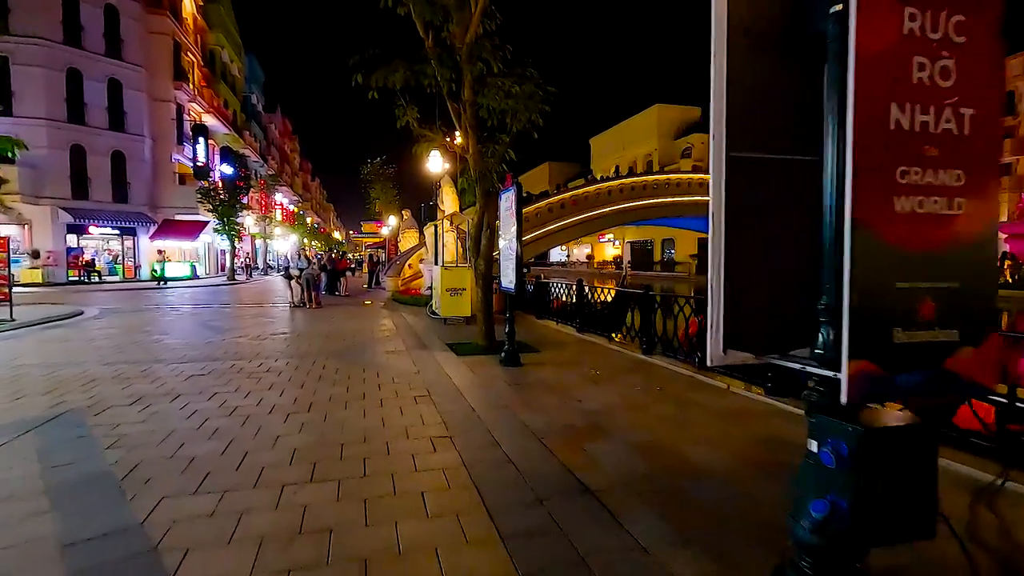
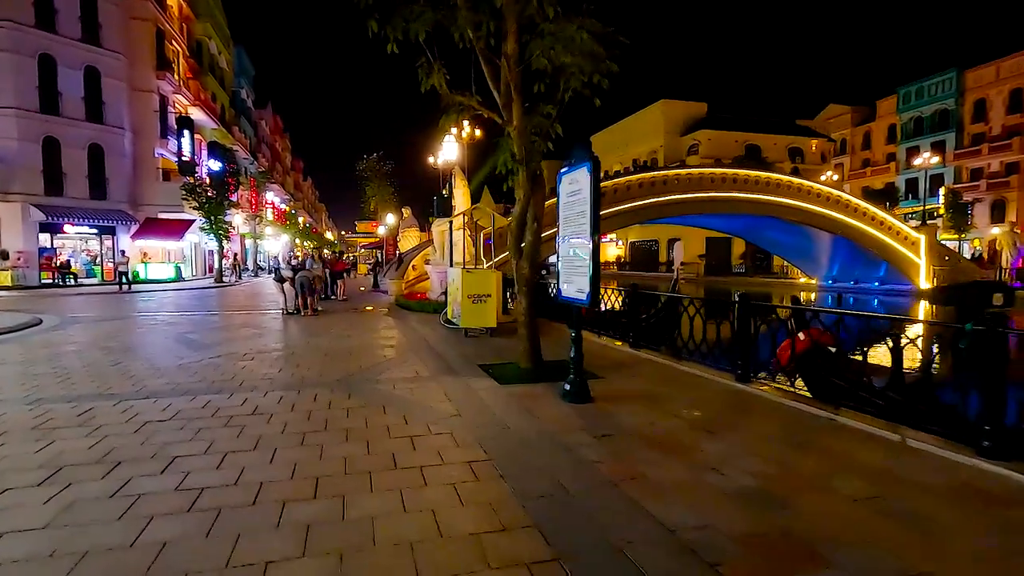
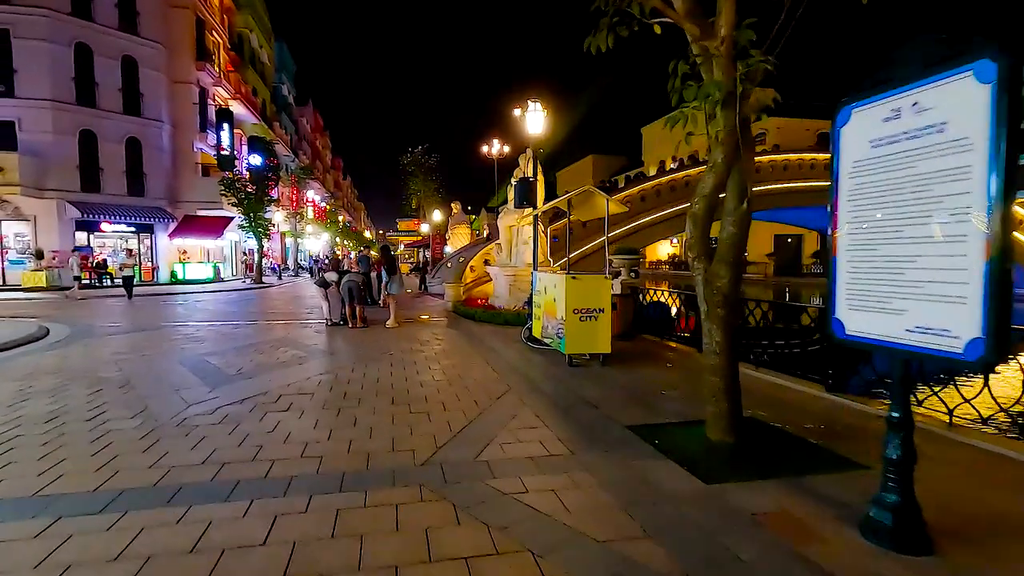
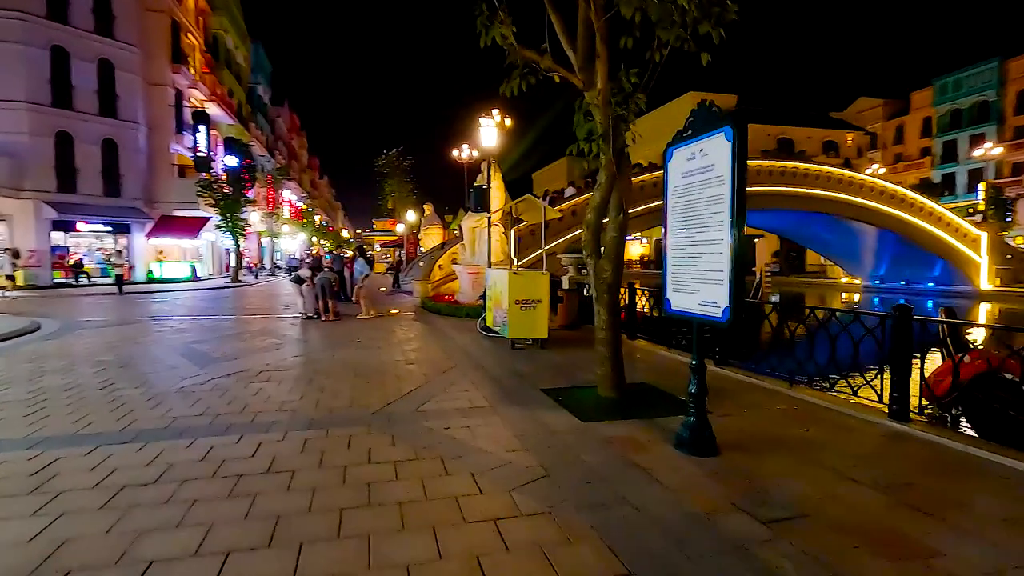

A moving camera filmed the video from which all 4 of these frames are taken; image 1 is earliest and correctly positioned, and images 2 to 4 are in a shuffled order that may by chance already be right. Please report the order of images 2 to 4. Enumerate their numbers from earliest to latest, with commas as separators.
2, 4, 3
